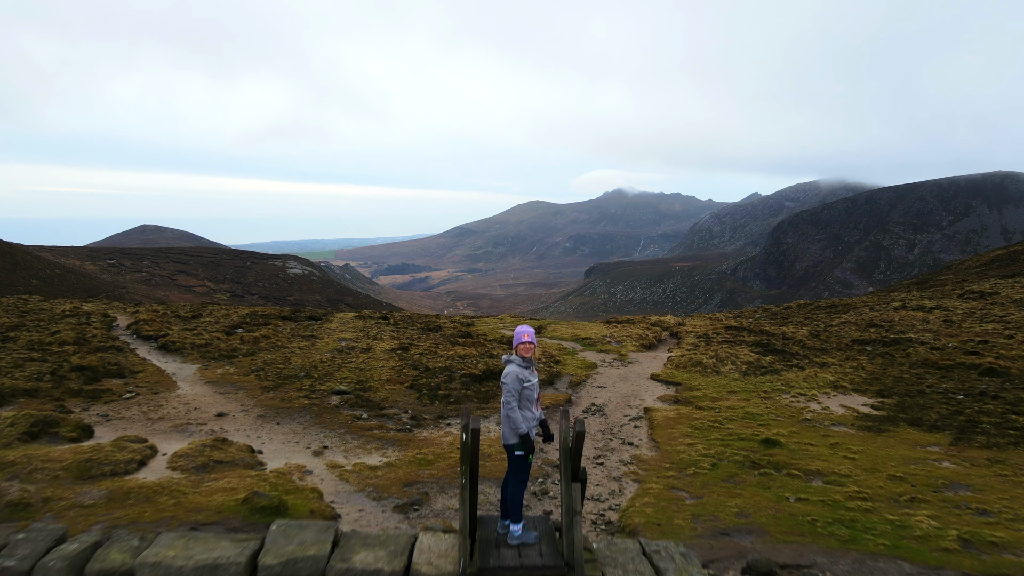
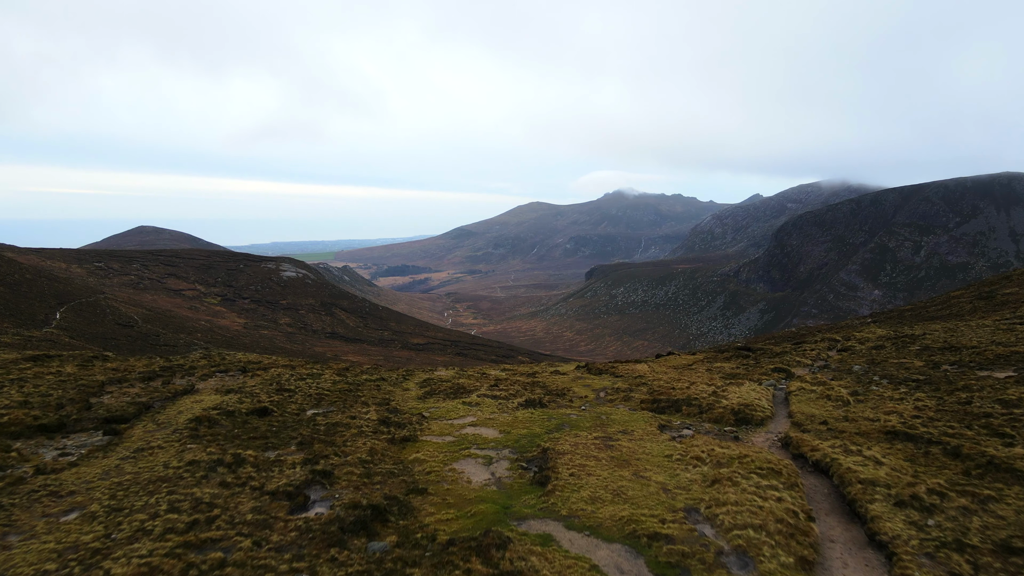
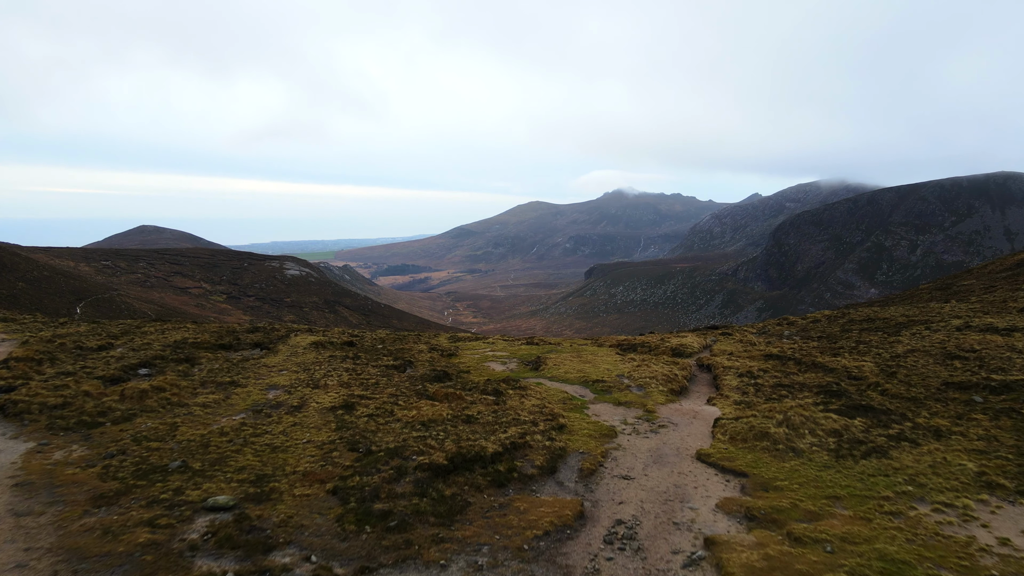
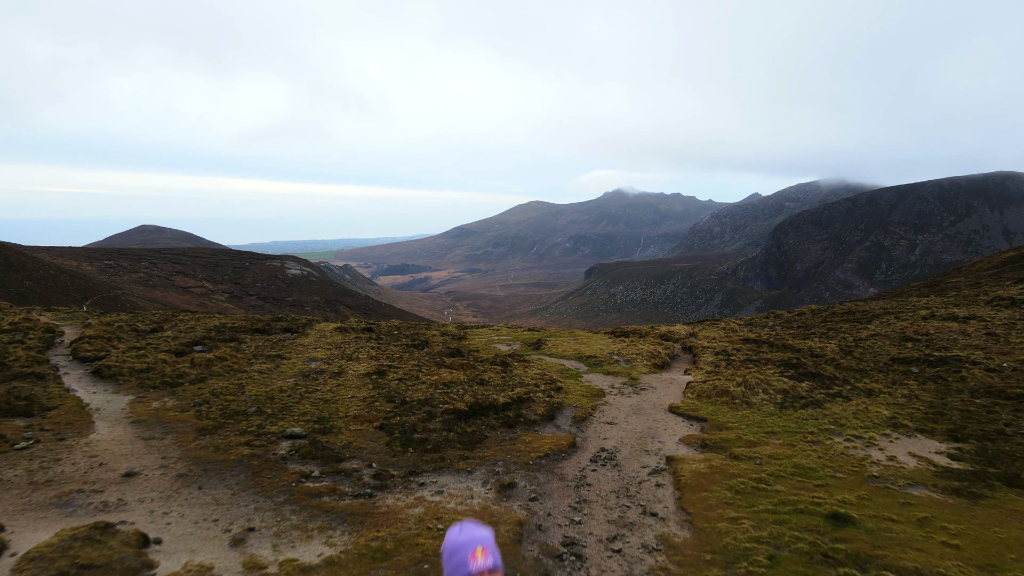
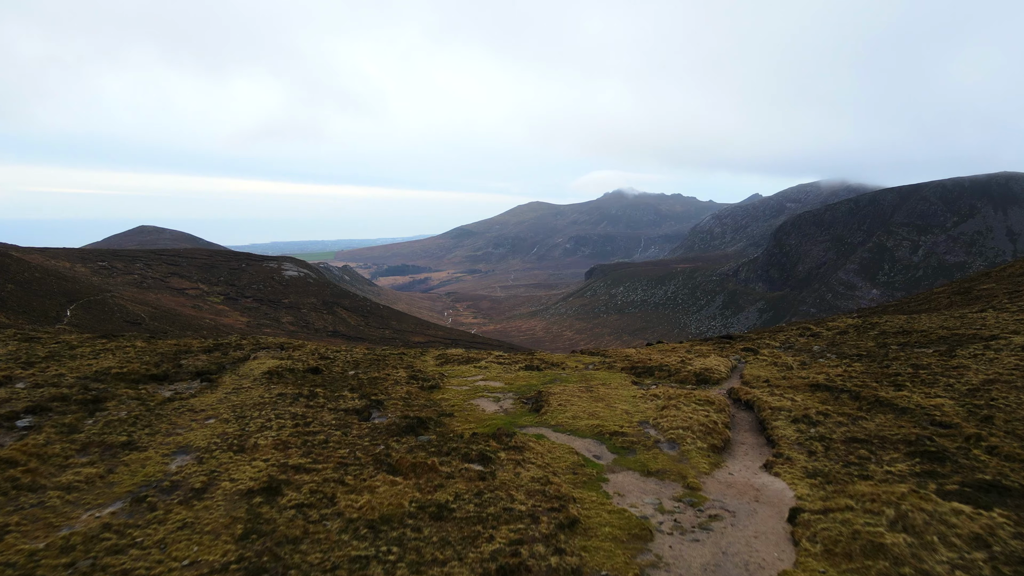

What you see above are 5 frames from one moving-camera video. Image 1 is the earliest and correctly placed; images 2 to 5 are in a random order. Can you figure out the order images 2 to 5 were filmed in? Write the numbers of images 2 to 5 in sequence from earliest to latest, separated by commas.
4, 3, 5, 2
